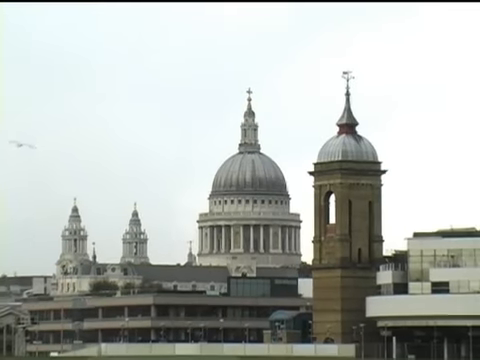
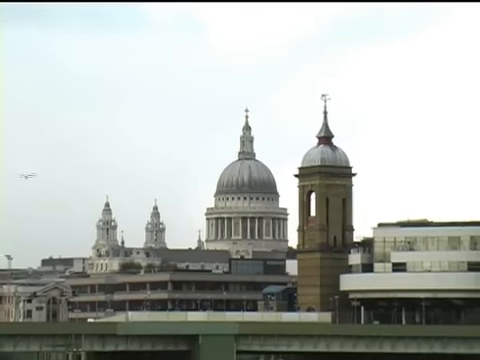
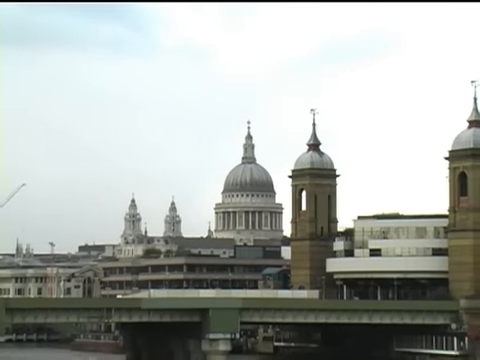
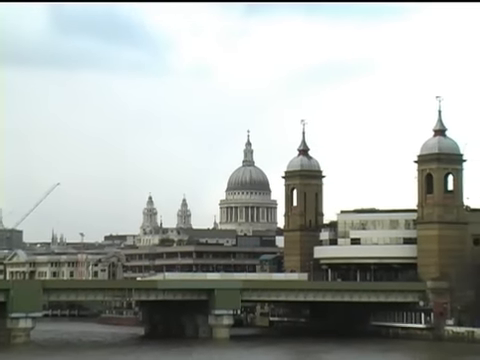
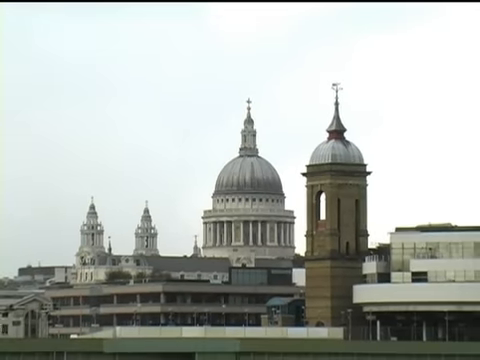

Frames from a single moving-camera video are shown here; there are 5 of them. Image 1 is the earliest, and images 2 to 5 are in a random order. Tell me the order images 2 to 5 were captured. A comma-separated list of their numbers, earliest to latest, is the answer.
5, 2, 3, 4
